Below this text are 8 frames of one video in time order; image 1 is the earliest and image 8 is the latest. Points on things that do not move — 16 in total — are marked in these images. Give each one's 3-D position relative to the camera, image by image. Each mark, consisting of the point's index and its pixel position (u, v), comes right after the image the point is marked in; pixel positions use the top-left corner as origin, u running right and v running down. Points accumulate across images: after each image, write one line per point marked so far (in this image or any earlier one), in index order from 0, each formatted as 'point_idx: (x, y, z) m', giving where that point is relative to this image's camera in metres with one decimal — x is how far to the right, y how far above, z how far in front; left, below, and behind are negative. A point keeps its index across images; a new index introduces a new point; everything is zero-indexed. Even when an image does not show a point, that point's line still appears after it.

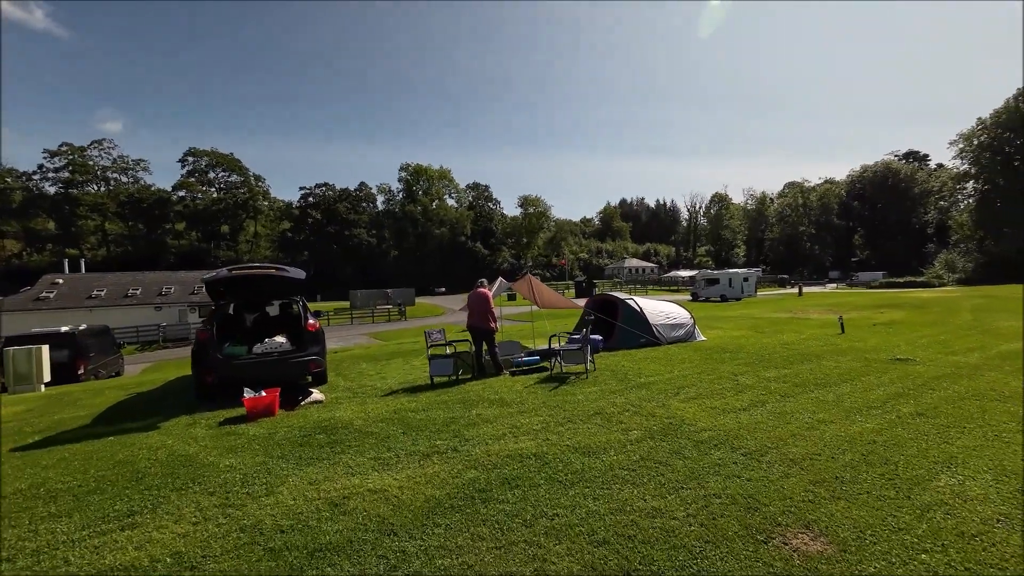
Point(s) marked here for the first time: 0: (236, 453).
0: (-3.1, -1.9, +4.9) m
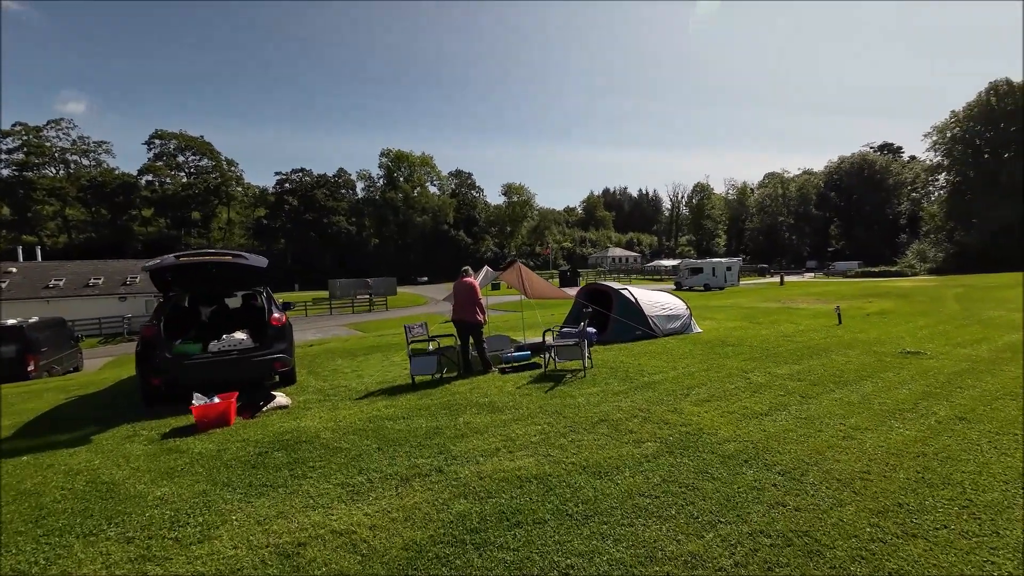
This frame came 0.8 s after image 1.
0: (-3.1, -1.8, +4.0) m
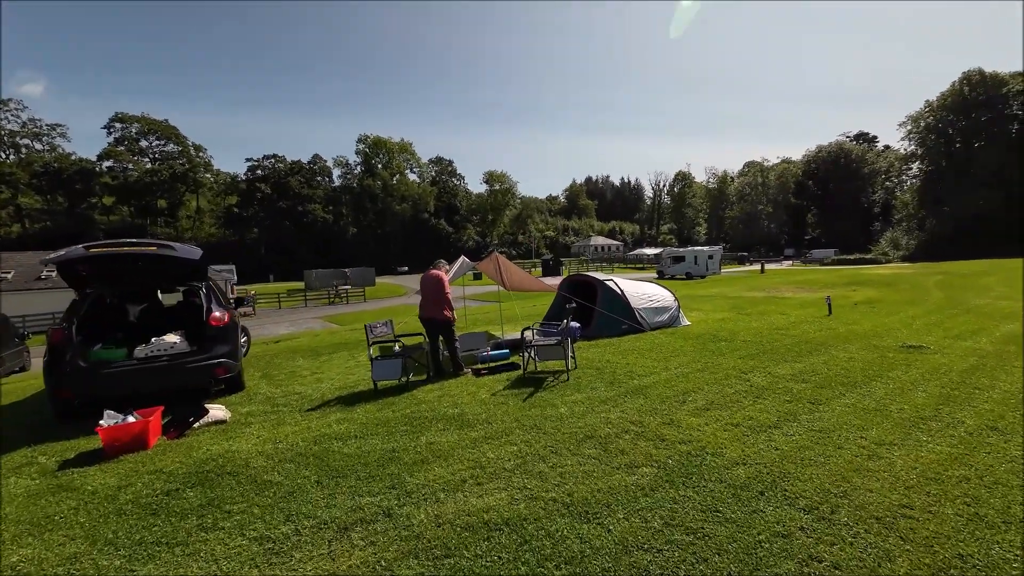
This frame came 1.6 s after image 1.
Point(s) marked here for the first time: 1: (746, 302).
0: (-3.4, -1.8, +3.2) m
1: (+8.9, -0.5, +16.4) m
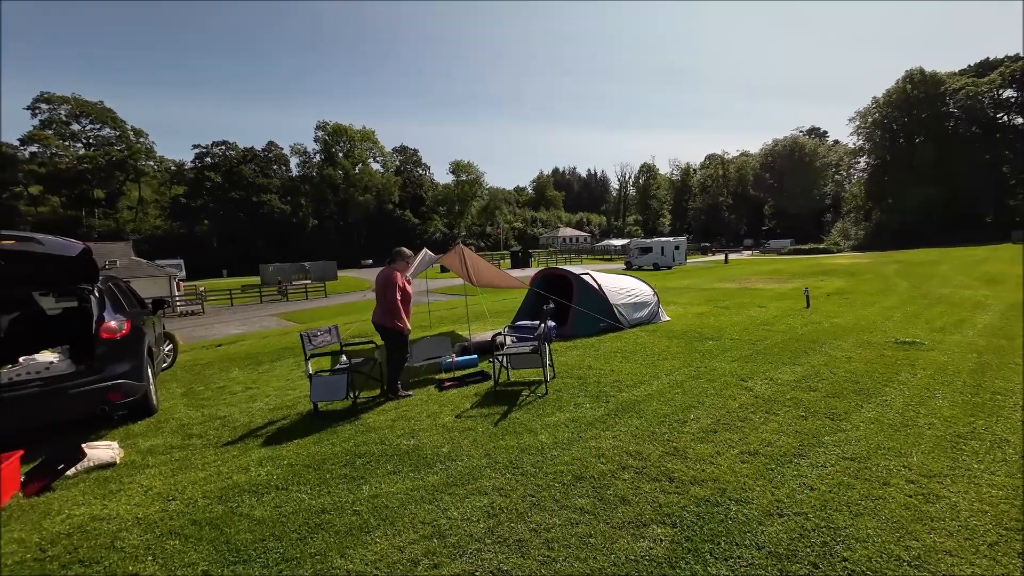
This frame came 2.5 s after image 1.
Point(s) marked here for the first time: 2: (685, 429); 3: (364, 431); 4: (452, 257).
0: (-3.5, -1.9, +2.0) m
1: (+7.7, -0.2, +16.1) m
2: (+1.7, -1.4, +4.3) m
3: (-1.6, -1.5, +4.7) m
4: (-1.3, +0.7, +9.7) m
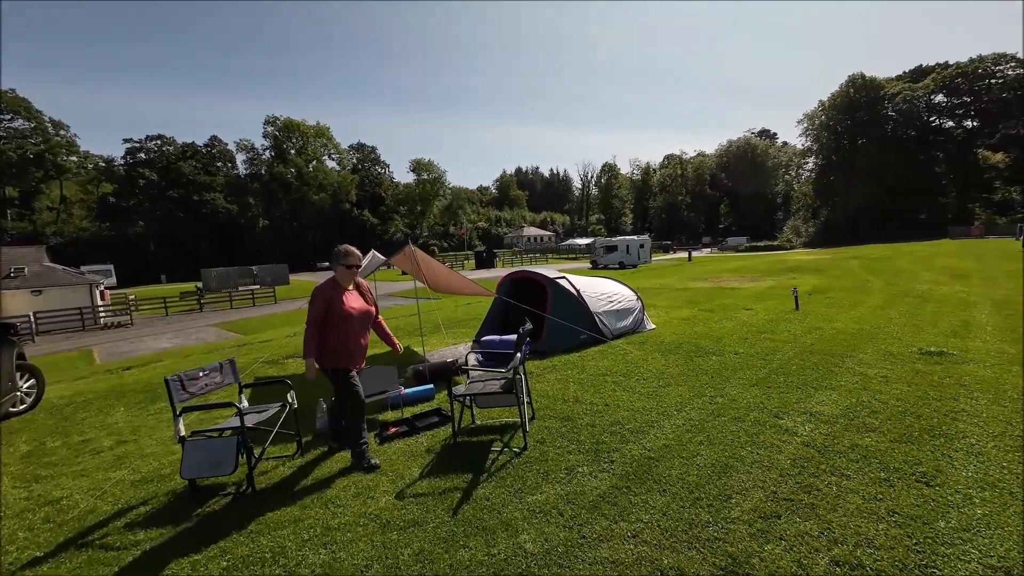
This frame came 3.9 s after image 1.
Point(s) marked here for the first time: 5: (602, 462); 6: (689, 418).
0: (-3.5, -2.1, +0.2) m
1: (+6.5, -0.2, +15.1) m
2: (+1.5, -1.5, +2.9) m
3: (-1.9, -1.7, +3.1) m
4: (-2.0, +0.5, +8.1) m
5: (+0.8, -1.5, +3.7) m
6: (+1.8, -1.3, +4.5) m
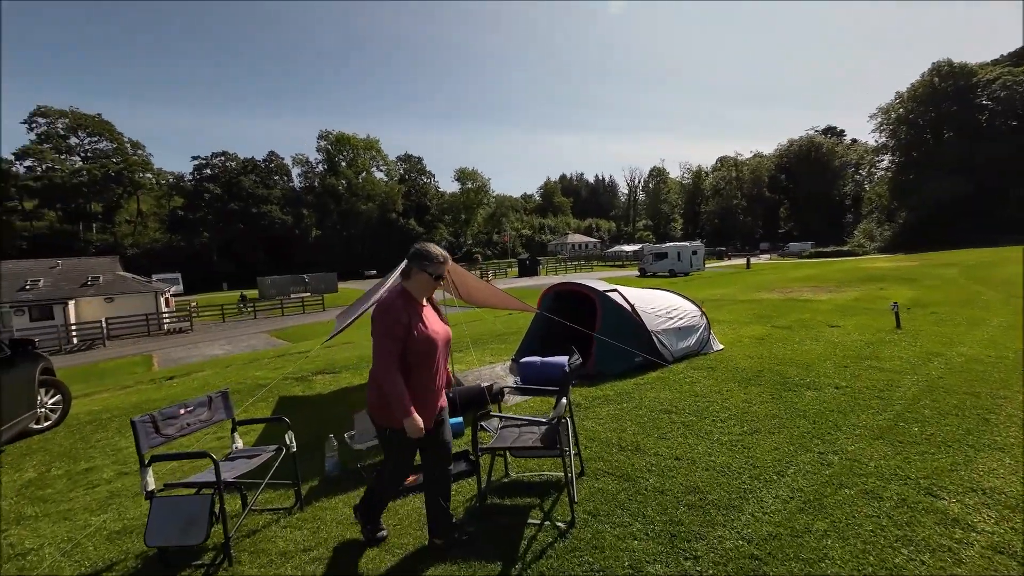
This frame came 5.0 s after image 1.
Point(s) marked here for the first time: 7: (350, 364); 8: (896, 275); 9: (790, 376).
0: (-3.6, -2.2, -0.5) m
1: (+7.9, -0.6, +13.5) m
2: (+1.7, -1.6, +1.8) m
3: (-1.6, -1.9, +2.3) m
4: (-1.3, +0.3, +7.3) m
5: (+1.1, -1.6, +2.6) m
6: (+2.2, -1.5, +3.3) m
7: (-3.6, -1.7, +9.7) m
8: (+16.9, +0.5, +19.2) m
9: (+3.8, -1.2, +6.0) m
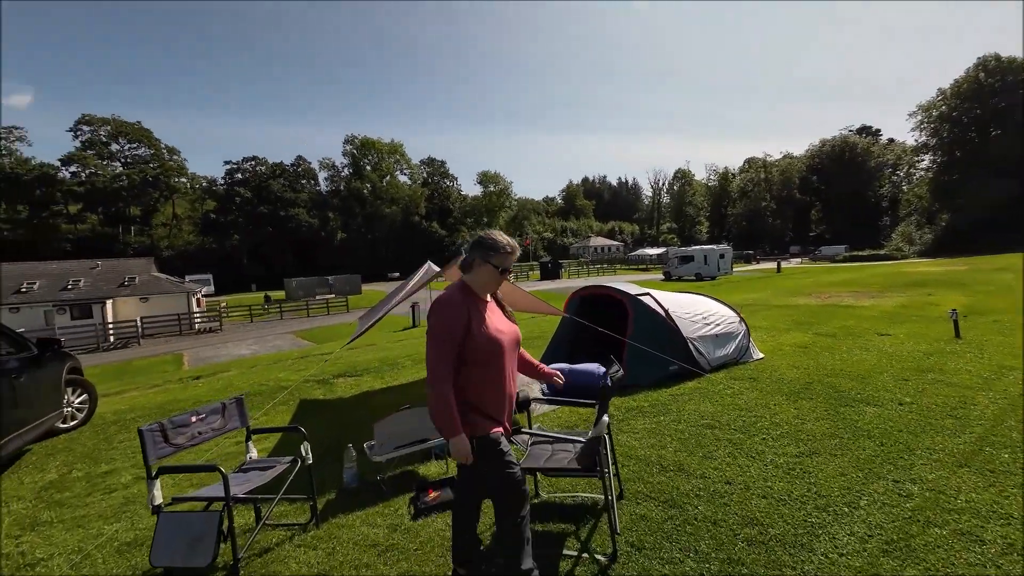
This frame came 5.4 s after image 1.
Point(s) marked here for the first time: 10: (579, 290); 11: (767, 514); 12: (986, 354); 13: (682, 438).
0: (-3.6, -2.1, -0.6) m
1: (+8.6, -0.7, +12.7) m
2: (+1.8, -1.7, +1.3) m
3: (-1.5, -1.9, +2.0) m
4: (-0.9, +0.2, +7.0) m
5: (+1.2, -1.6, +2.2) m
6: (+2.4, -1.5, +2.9) m
7: (-3.1, -1.7, +9.6) m
8: (+17.9, +0.3, +18.1) m
9: (+4.2, -1.3, +5.5) m
10: (+1.1, -0.1, +7.2) m
11: (+1.8, -1.6, +3.0) m
12: (+7.4, -1.1, +6.7) m
13: (+1.7, -1.5, +4.4) m
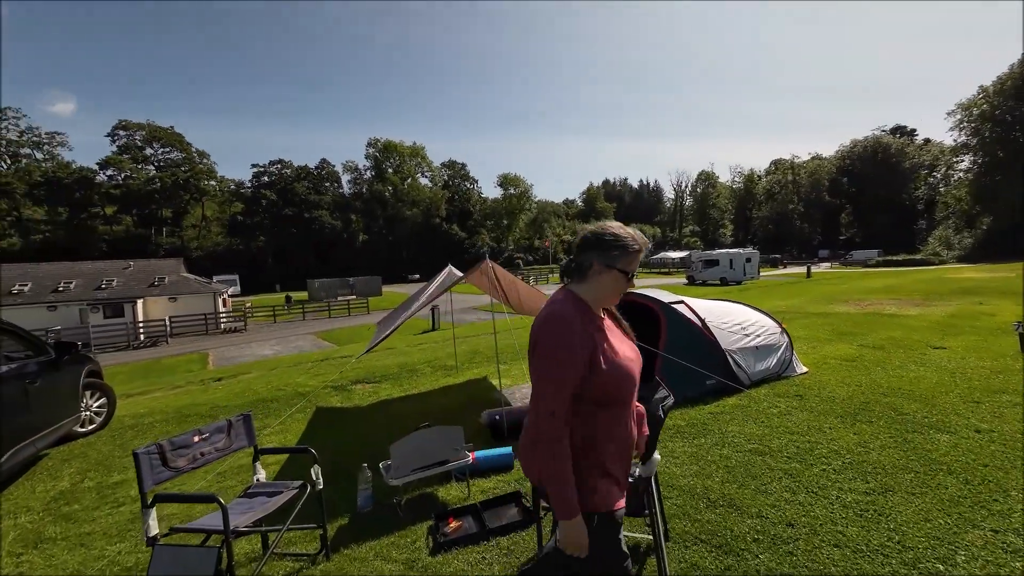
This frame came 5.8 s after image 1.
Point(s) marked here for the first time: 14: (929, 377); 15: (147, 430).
0: (-3.5, -2.2, -0.8) m
1: (+9.3, -0.9, +12.0) m
2: (+1.9, -1.7, +0.9) m
3: (-1.3, -1.9, +1.7) m
4: (-0.5, +0.2, +6.7) m
5: (+1.4, -1.7, +1.8) m
6: (+2.6, -1.6, +2.4) m
7: (-2.6, -1.8, +9.3) m
8: (+18.7, 0.0, +16.9) m
9: (+4.5, -1.4, +5.0) m
10: (+1.5, -0.2, +6.8) m
11: (+2.0, -1.6, +2.6) m
12: (+7.7, -1.2, +6.0) m
13: (+2.0, -1.6, +4.0) m
14: (+6.1, -1.3, +6.4) m
15: (-5.7, -2.2, +6.7) m
